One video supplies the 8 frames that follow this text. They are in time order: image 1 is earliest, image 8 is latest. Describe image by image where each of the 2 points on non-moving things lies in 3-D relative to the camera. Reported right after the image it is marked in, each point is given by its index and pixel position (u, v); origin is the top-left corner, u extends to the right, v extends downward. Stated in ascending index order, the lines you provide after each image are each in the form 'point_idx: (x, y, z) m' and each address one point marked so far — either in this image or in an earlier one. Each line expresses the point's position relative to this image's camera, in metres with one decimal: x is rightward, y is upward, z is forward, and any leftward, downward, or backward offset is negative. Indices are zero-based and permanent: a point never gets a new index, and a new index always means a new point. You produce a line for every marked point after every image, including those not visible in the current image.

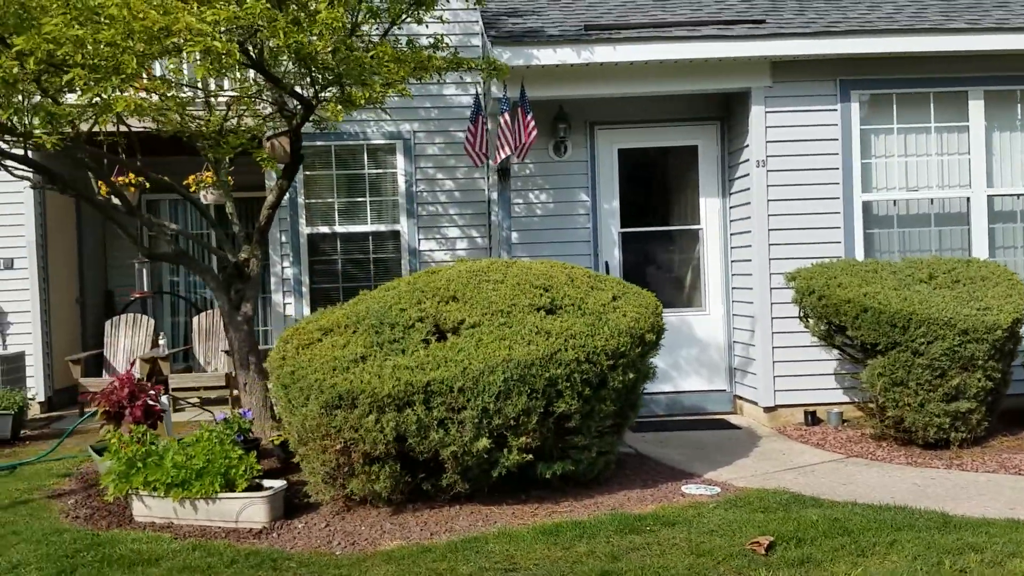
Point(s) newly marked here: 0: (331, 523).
0: (-1.0, -1.2, +4.6) m
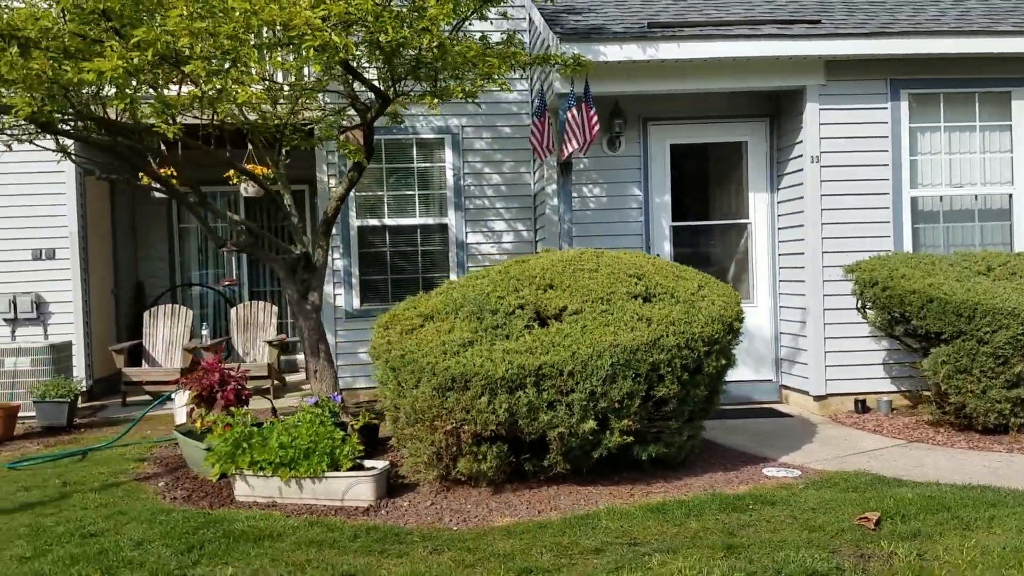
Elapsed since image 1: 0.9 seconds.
0: (-0.4, -1.2, +4.8) m
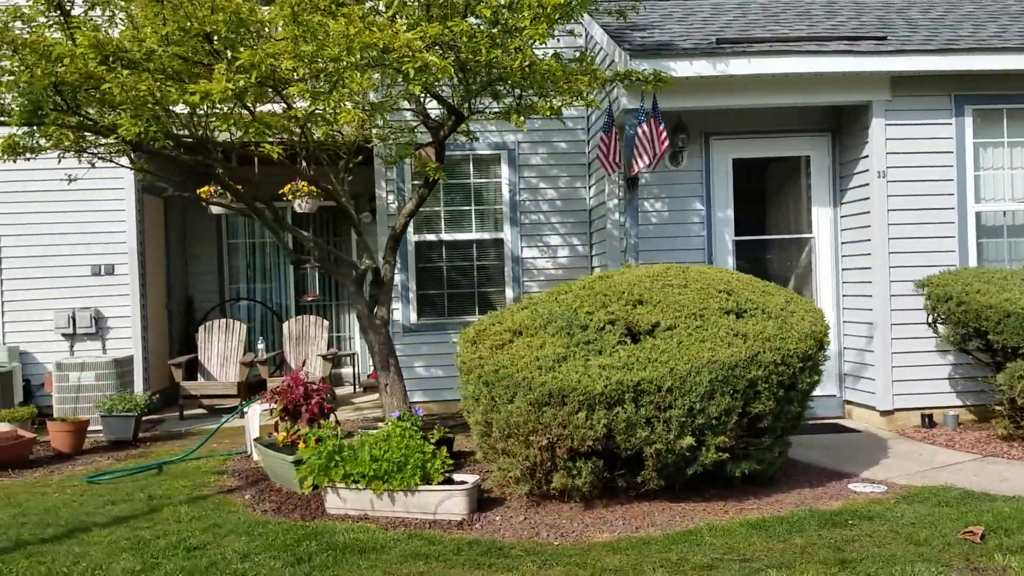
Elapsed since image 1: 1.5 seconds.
0: (+0.1, -1.2, +4.8) m
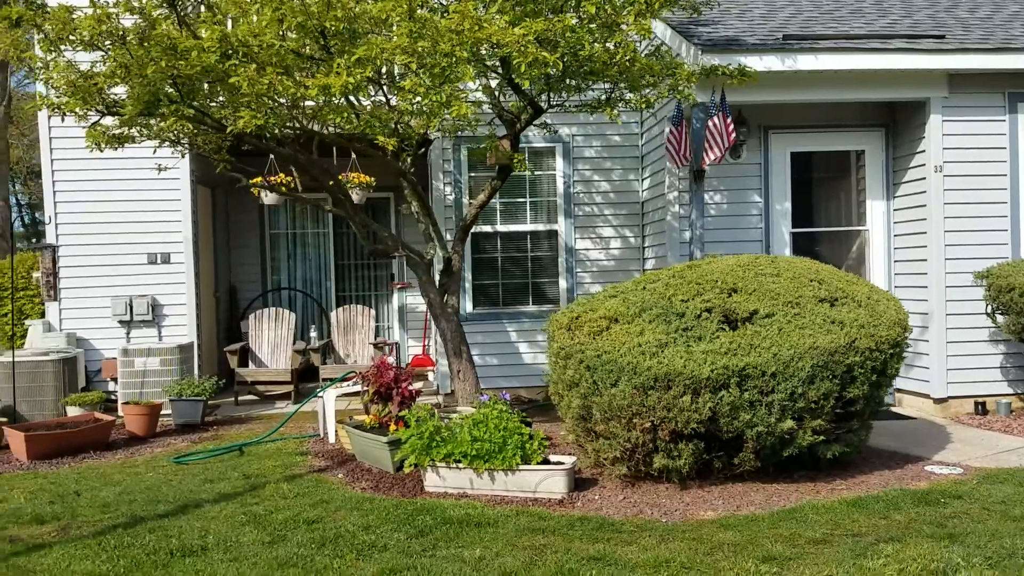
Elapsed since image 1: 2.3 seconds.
0: (+0.6, -1.2, +5.0) m
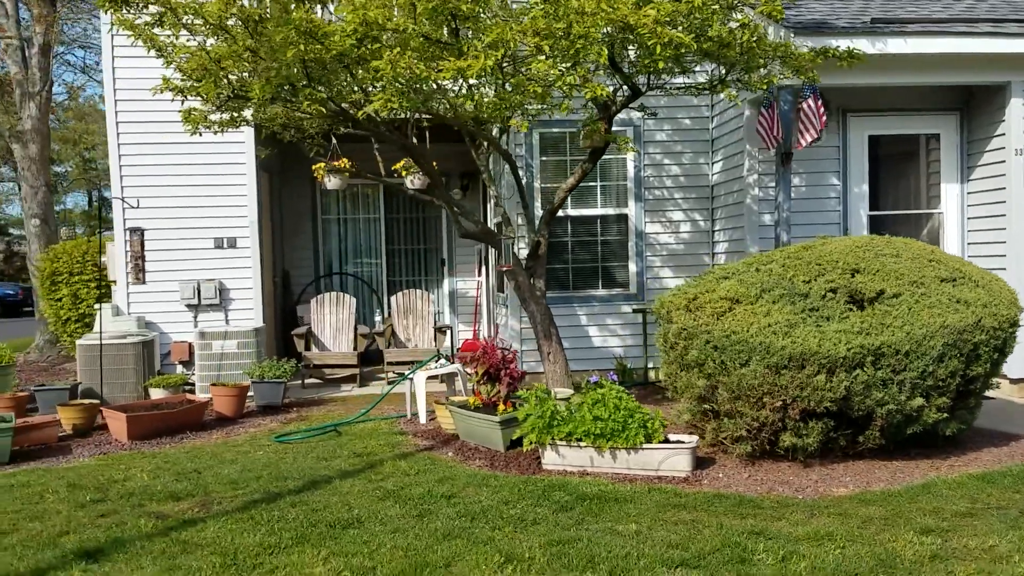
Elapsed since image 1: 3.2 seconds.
0: (+1.4, -1.1, +5.1) m
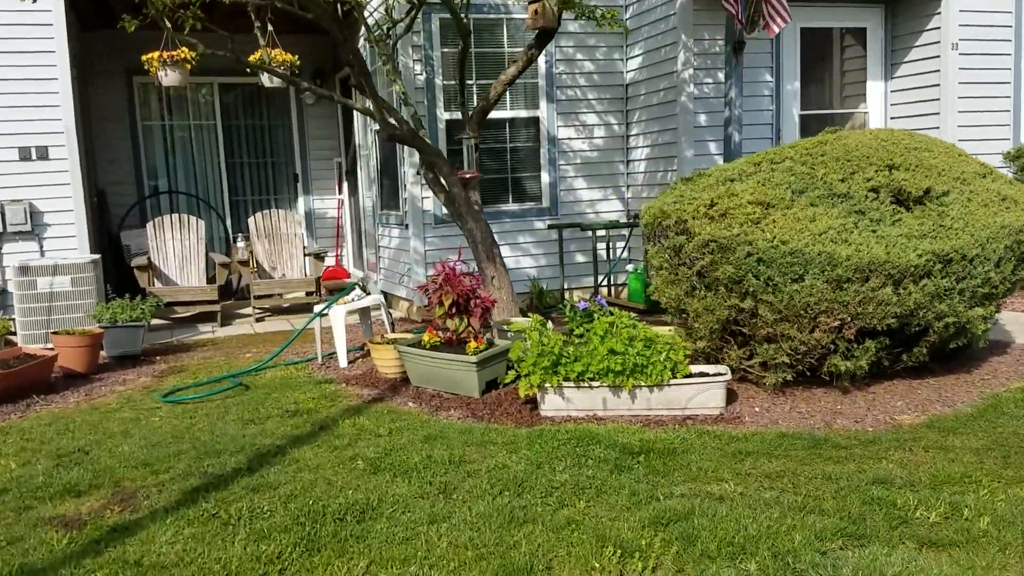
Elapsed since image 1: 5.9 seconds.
0: (+1.4, -0.6, +4.5) m
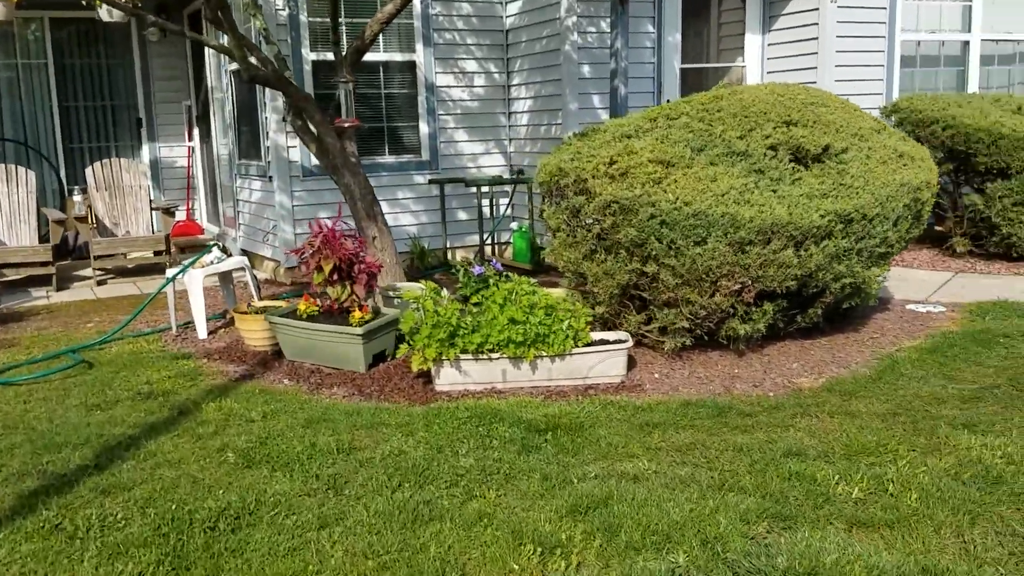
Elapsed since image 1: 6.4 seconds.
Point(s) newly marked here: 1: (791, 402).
0: (+0.8, -0.4, +4.3) m
1: (+1.2, -0.5, +3.8) m
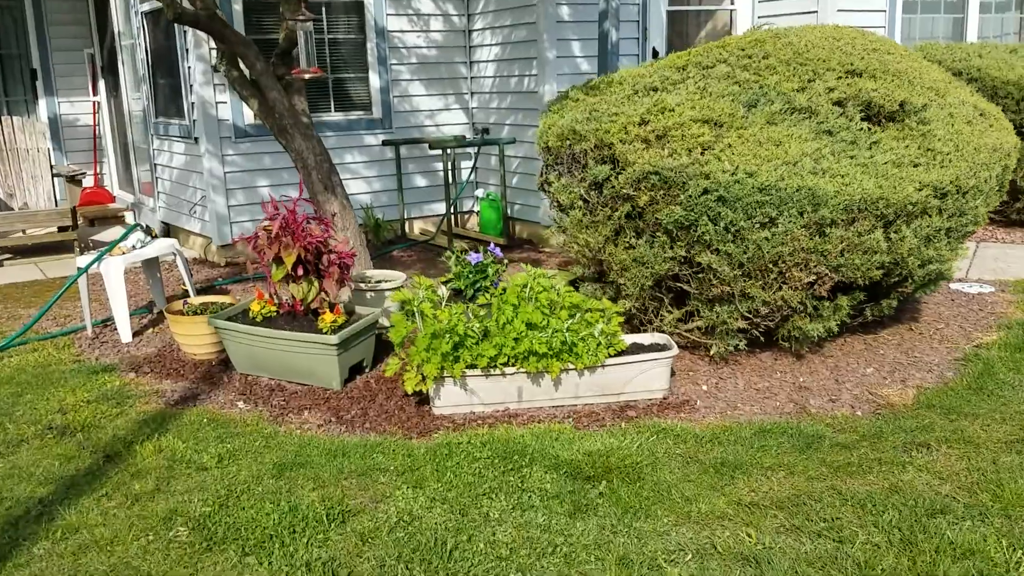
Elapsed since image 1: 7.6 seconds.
0: (+0.9, -0.4, +3.6) m
1: (+1.3, -0.5, +3.1) m
